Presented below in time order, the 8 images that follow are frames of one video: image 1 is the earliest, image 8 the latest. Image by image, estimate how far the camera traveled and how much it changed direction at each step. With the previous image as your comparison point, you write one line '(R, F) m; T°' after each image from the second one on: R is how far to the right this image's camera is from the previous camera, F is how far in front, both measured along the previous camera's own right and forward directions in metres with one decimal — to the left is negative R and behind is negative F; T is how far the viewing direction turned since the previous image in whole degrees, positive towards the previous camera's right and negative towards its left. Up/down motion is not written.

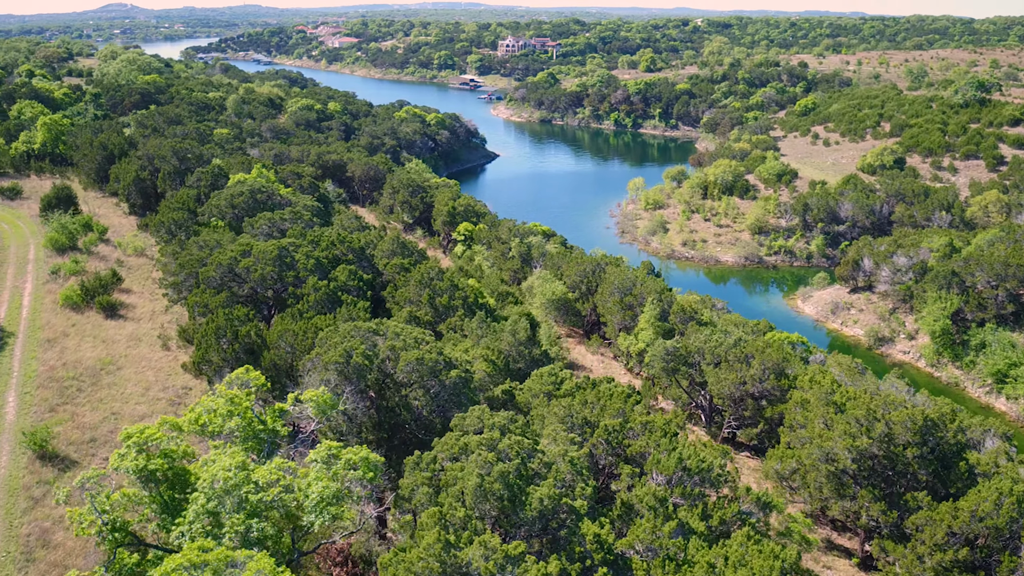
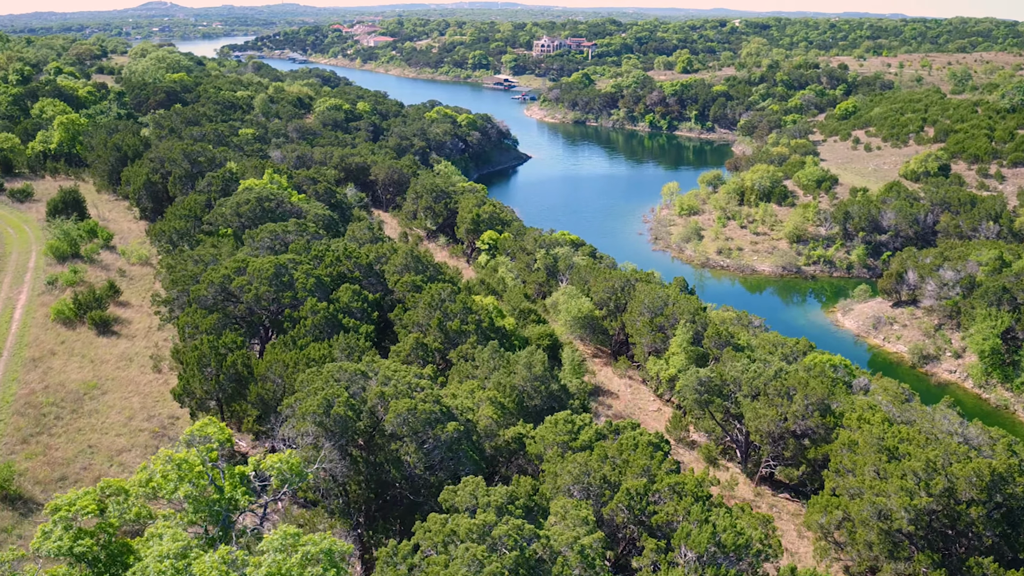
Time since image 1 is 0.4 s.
(+0.3, +2.0) m; -2°
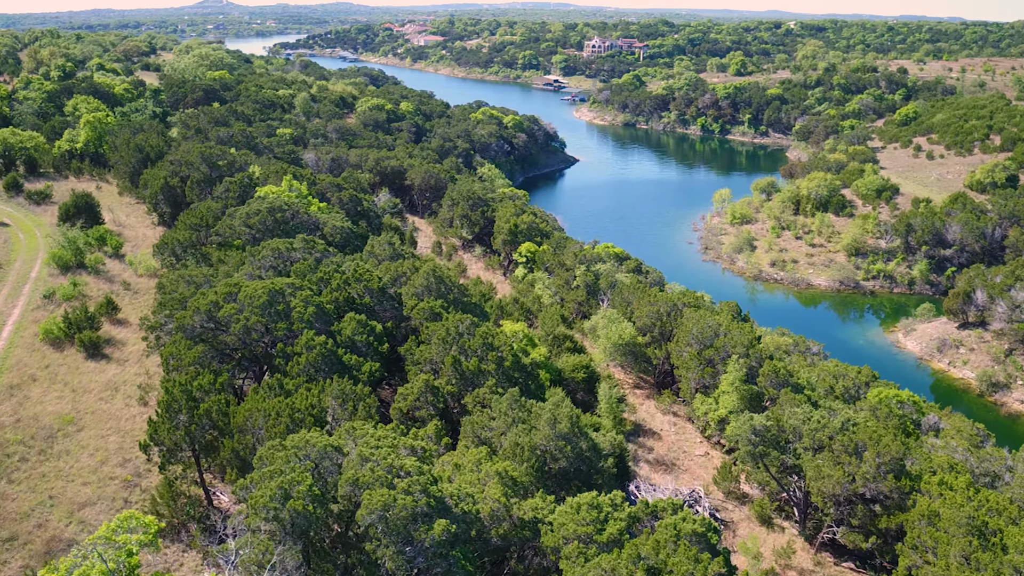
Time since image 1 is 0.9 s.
(+0.3, +2.7) m; -2°
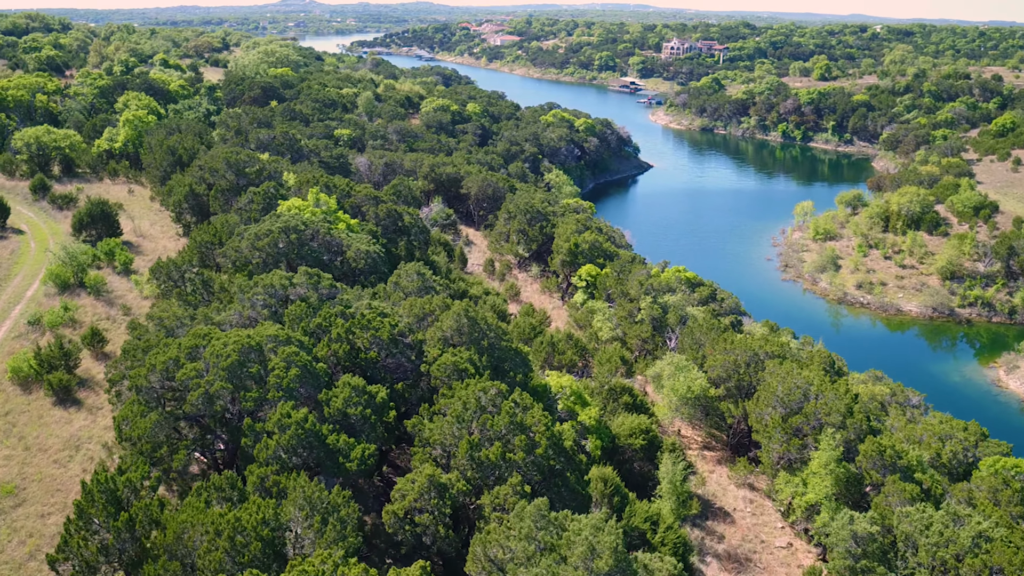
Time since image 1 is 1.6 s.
(+0.4, +4.0) m; -4°
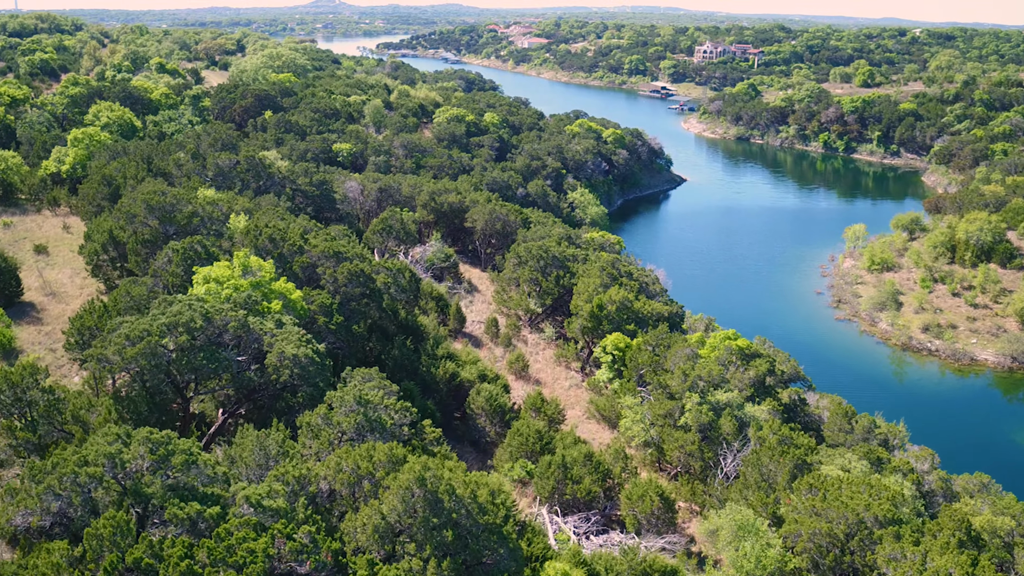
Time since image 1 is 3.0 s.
(+0.5, +7.3) m; -1°
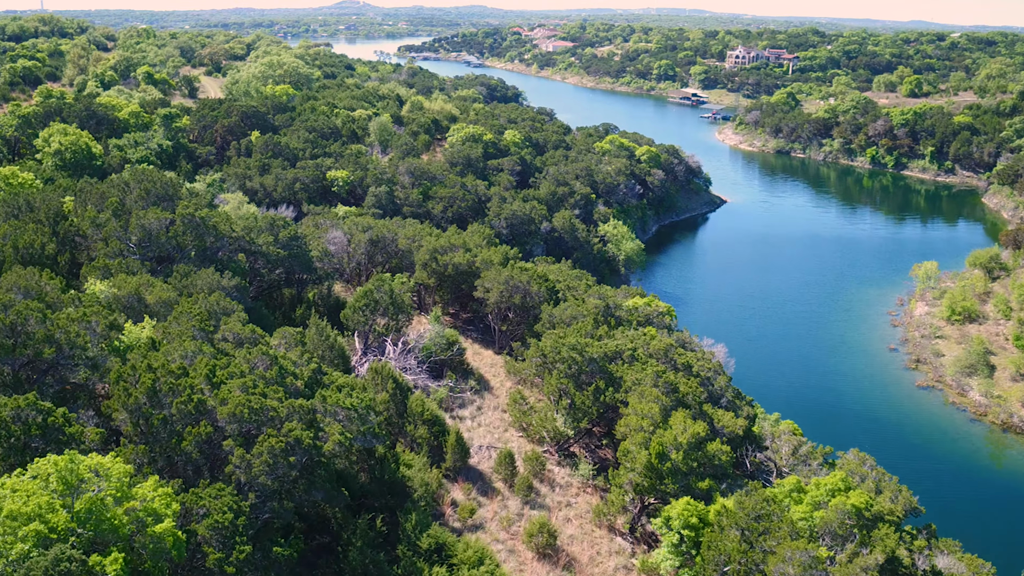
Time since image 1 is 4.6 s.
(0.0, +8.5) m; -1°
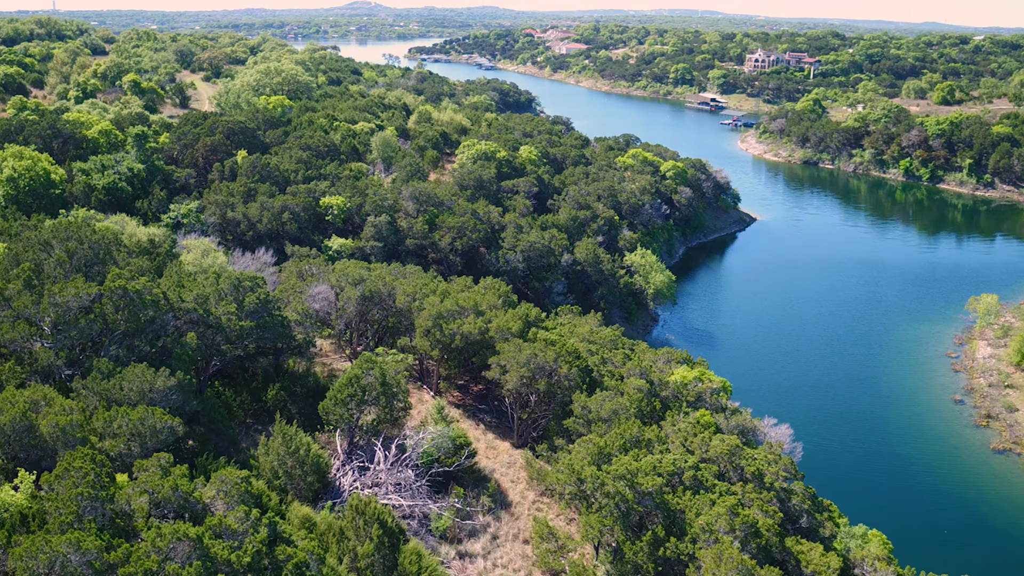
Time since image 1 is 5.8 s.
(-0.3, +5.9) m; -1°
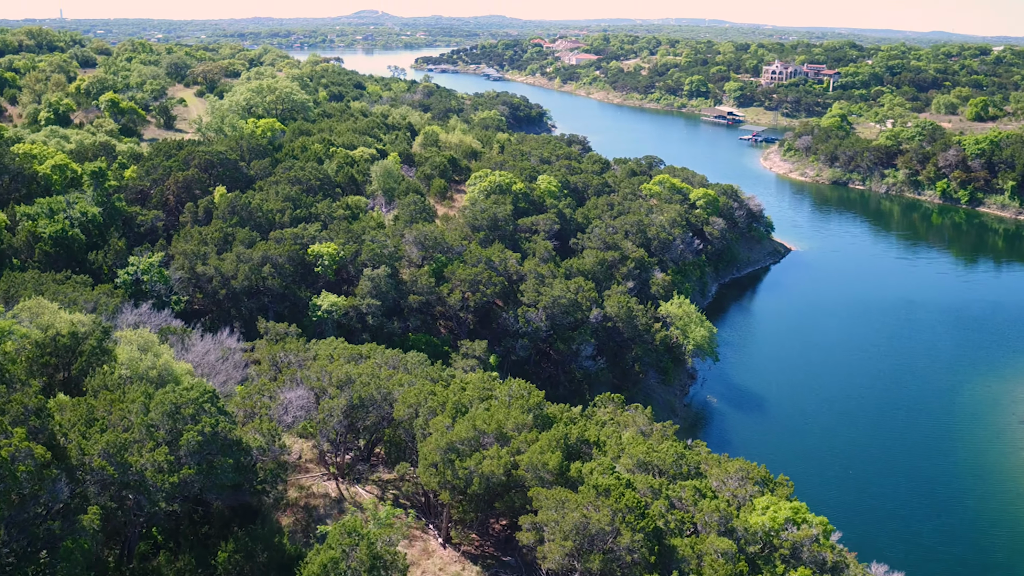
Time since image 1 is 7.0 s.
(-0.5, +6.7) m; 0°
